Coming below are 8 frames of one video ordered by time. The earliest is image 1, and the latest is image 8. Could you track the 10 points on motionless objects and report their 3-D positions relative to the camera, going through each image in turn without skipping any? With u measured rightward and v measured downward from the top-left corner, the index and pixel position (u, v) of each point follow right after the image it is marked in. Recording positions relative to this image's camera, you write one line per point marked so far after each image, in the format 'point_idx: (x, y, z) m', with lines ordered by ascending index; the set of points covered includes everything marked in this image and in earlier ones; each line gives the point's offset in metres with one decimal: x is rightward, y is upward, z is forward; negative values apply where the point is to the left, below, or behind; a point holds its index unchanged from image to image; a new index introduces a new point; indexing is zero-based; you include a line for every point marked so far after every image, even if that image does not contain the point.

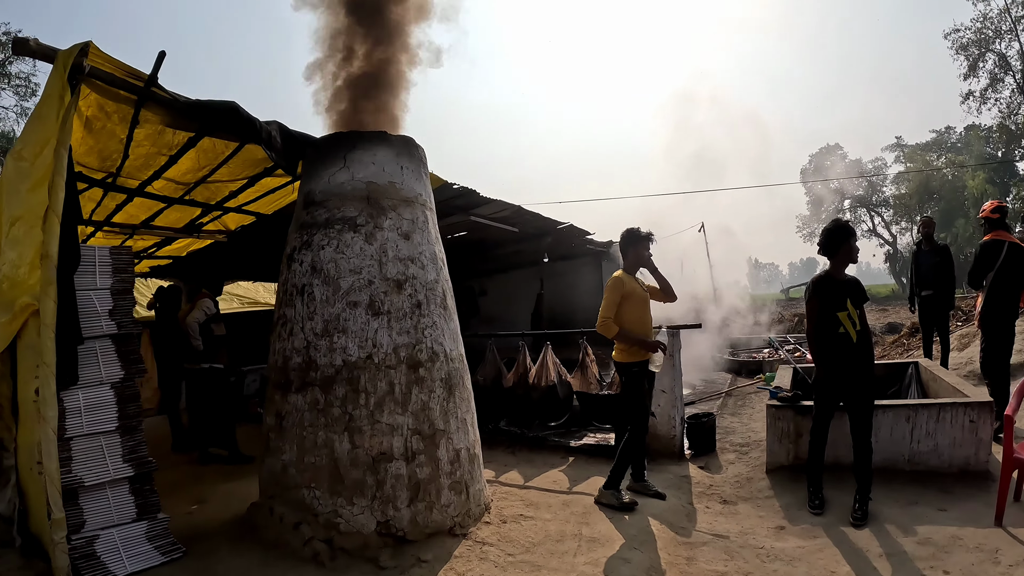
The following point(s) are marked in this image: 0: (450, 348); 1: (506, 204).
0: (-0.7, -0.4, +3.7) m
1: (0.0, +1.1, +6.8) m
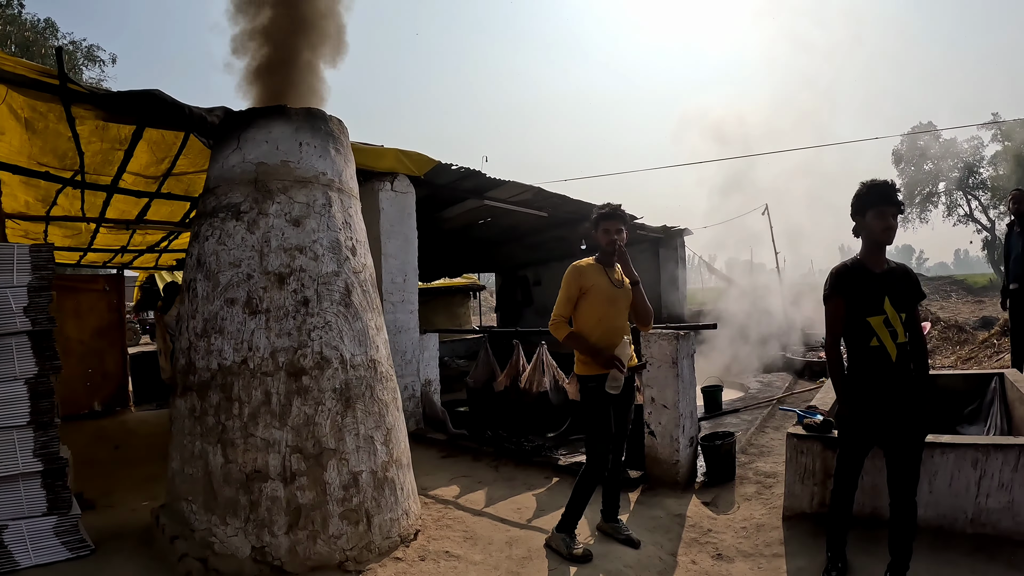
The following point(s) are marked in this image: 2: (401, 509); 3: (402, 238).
0: (-1.0, -0.4, +3.2) m
1: (+0.1, +1.2, +6.1) m
2: (-0.7, -1.2, +3.2) m
3: (-1.1, +0.5, +5.3) m
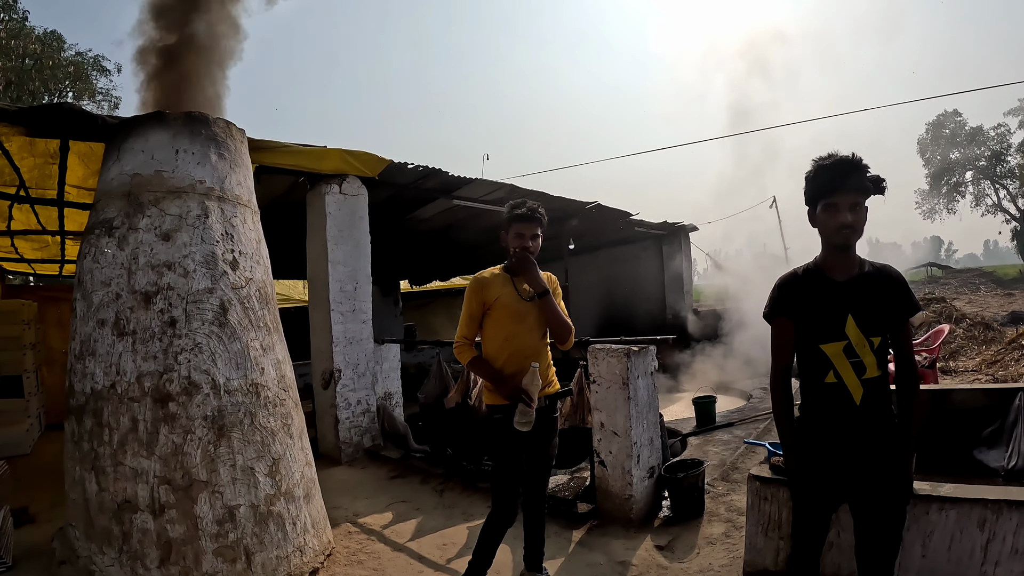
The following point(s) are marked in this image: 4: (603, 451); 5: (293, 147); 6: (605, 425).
0: (-1.5, -0.5, +2.8) m
1: (-0.2, +1.1, +5.7) m
2: (-1.1, -1.3, +2.8) m
3: (-1.5, +0.4, +4.9) m
4: (+0.5, -1.0, +3.2) m
5: (-1.8, +1.1, +4.4) m
6: (+0.6, -0.9, +3.2) m
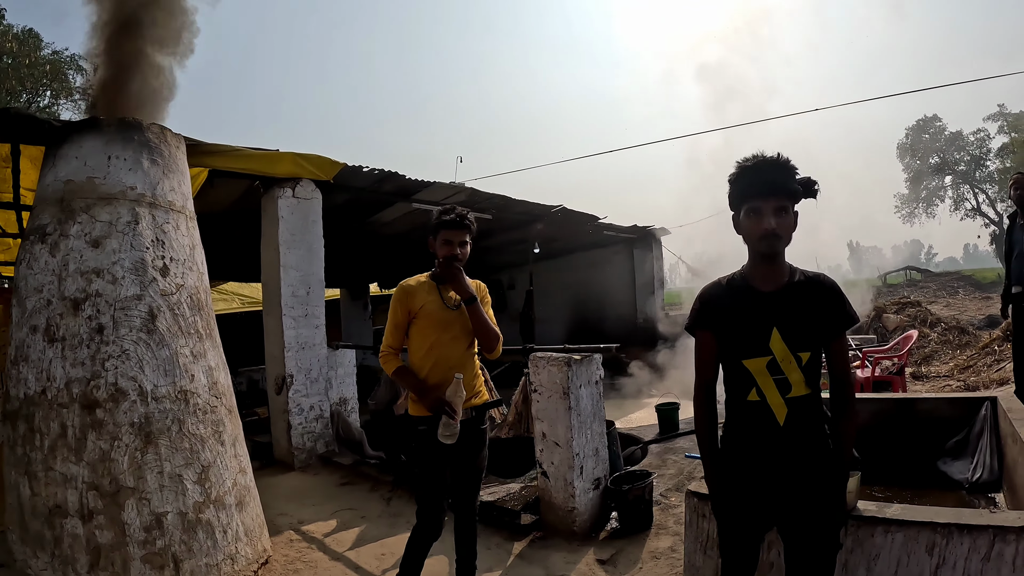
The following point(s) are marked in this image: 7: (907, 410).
0: (-1.8, -0.5, +2.7) m
1: (-0.6, +1.1, +5.7) m
2: (-1.5, -1.3, +2.8) m
3: (-1.9, +0.4, +4.8) m
4: (+0.2, -1.0, +3.2) m
5: (-2.1, +1.1, +4.3) m
6: (+0.2, -0.9, +3.2) m
7: (+3.6, -1.2, +4.7) m
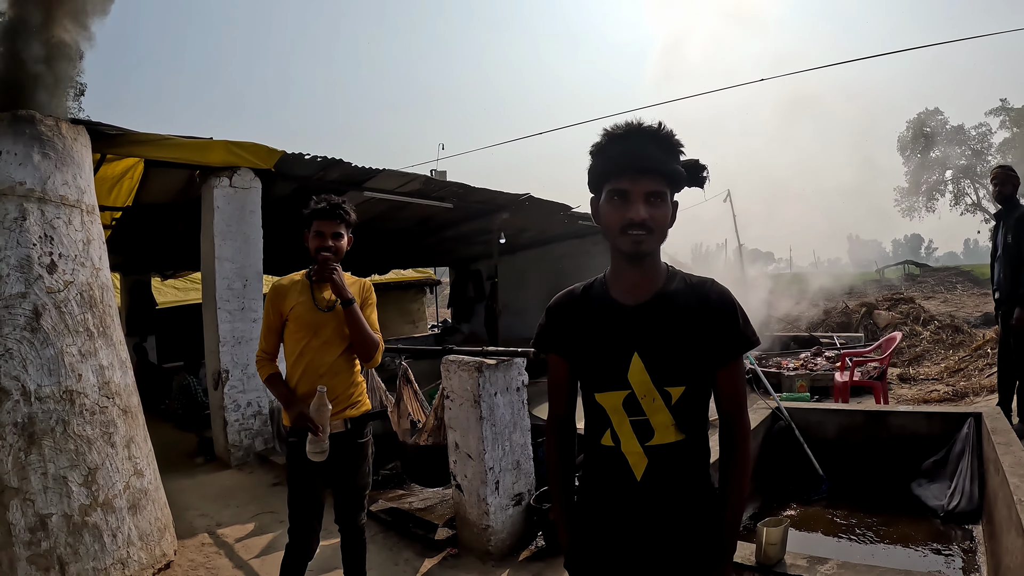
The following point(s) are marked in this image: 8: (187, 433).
0: (-2.3, -0.5, +2.6) m
1: (-1.1, +1.1, +5.5) m
2: (-2.0, -1.3, +2.6) m
3: (-2.3, +0.4, +4.7) m
4: (-0.3, -1.0, +3.0) m
5: (-2.6, +1.2, +4.2) m
6: (-0.3, -0.9, +3.0) m
7: (+3.1, -1.2, +4.5) m
8: (-3.5, -1.5, +5.7) m
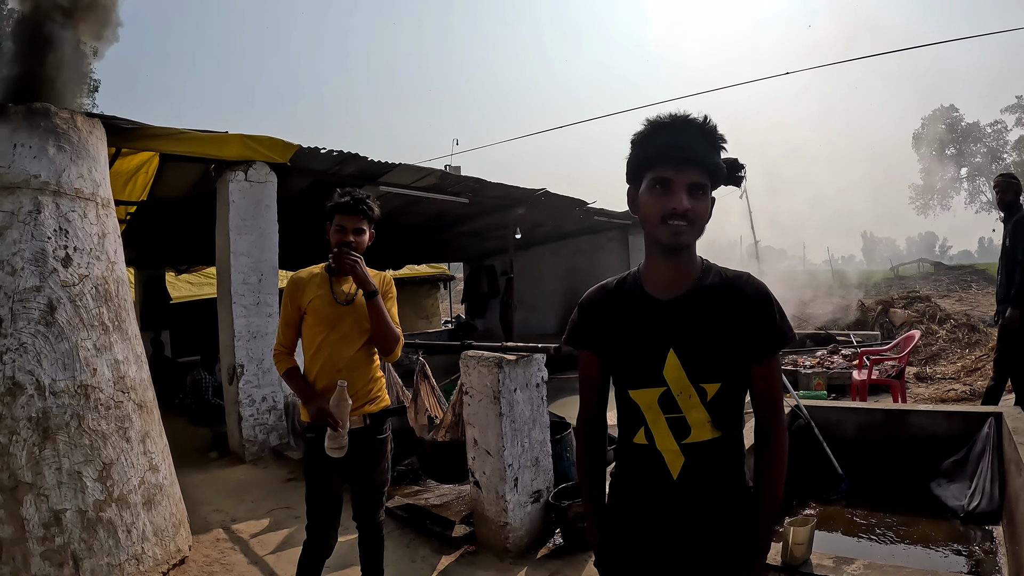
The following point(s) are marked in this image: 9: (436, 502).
0: (-2.2, -0.4, +2.6) m
1: (-0.9, +1.2, +5.5) m
2: (-1.9, -1.3, +2.6) m
3: (-2.2, +0.5, +4.7) m
4: (-0.2, -1.0, +3.0) m
5: (-2.5, +1.2, +4.1) m
6: (-0.2, -0.8, +3.0) m
7: (+3.2, -1.1, +4.4) m
8: (-3.3, -1.5, +5.7) m
9: (-0.5, -1.4, +3.6) m
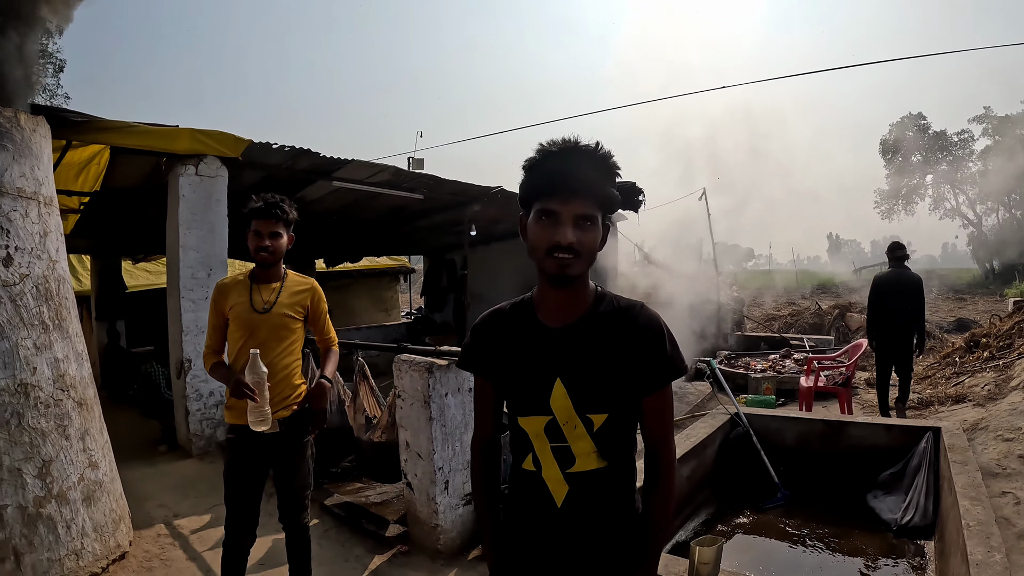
0: (-2.5, -0.4, +2.6) m
1: (-1.3, +1.2, +5.5) m
2: (-2.2, -1.3, +2.7) m
3: (-2.6, +0.5, +4.7) m
4: (-0.6, -1.0, +3.1) m
5: (-2.9, +1.2, +4.1) m
6: (-0.6, -0.9, +3.1) m
7: (+2.8, -1.2, +4.7) m
8: (-3.8, -1.4, +5.7) m
9: (-0.9, -1.4, +3.7) m
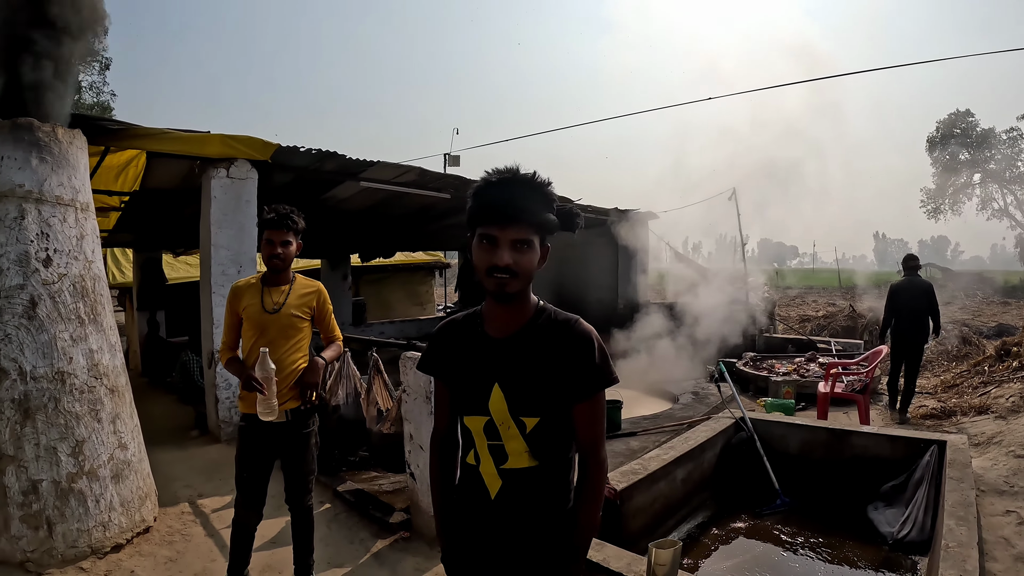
0: (-2.6, -0.4, +2.9) m
1: (-1.2, +1.2, +5.7) m
2: (-2.3, -1.3, +3.0) m
3: (-2.5, +0.5, +5.0) m
4: (-0.6, -1.1, +3.3) m
5: (-2.8, +1.3, +4.4) m
6: (-0.6, -0.9, +3.3) m
7: (+2.8, -1.3, +4.7) m
8: (-3.7, -1.3, +6.1) m
9: (-0.9, -1.5, +3.9) m
